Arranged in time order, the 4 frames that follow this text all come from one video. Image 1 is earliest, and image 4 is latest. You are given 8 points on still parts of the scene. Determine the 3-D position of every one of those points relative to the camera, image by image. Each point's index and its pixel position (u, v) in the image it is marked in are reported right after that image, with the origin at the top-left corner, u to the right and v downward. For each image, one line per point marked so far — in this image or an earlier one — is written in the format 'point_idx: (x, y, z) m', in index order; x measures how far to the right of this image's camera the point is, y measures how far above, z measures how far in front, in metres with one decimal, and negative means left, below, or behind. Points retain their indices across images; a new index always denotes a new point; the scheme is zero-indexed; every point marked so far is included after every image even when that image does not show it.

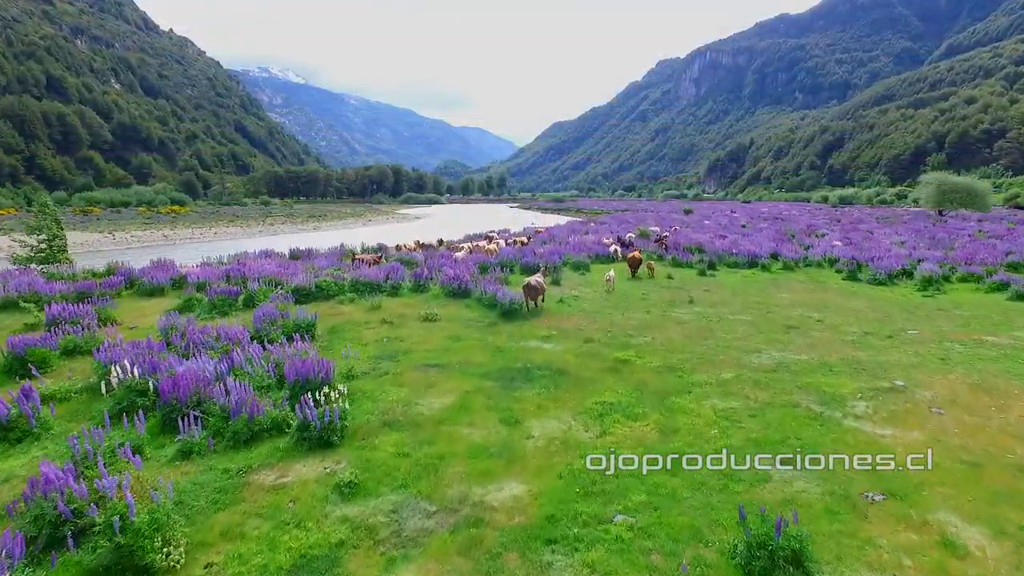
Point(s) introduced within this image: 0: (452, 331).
0: (-0.8, -0.6, +9.7) m
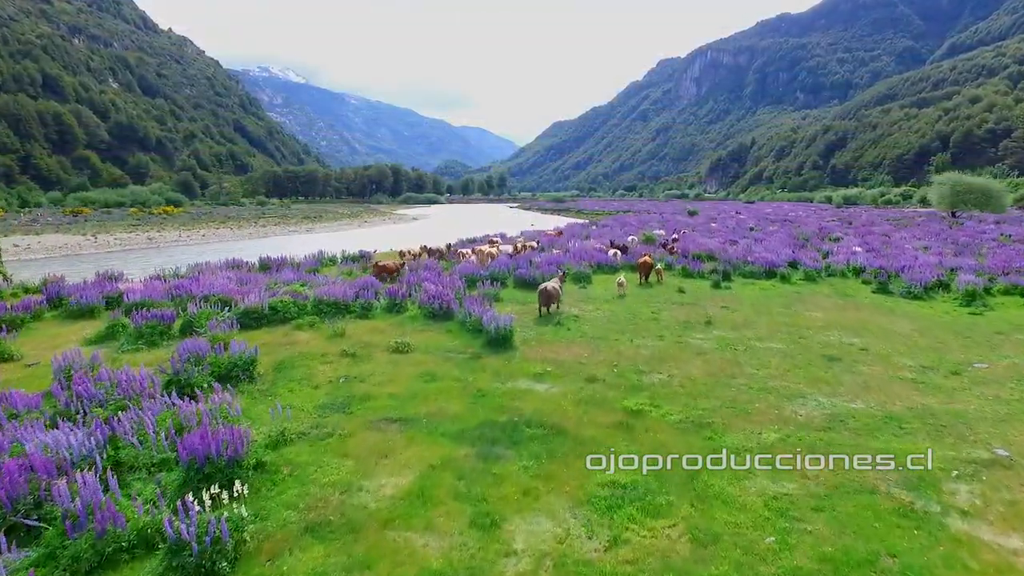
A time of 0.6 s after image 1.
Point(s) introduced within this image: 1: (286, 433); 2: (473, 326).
0: (-1.0, -0.9, +8.0) m
1: (-1.8, -1.2, +5.7) m
2: (-0.5, -0.5, +9.6) m
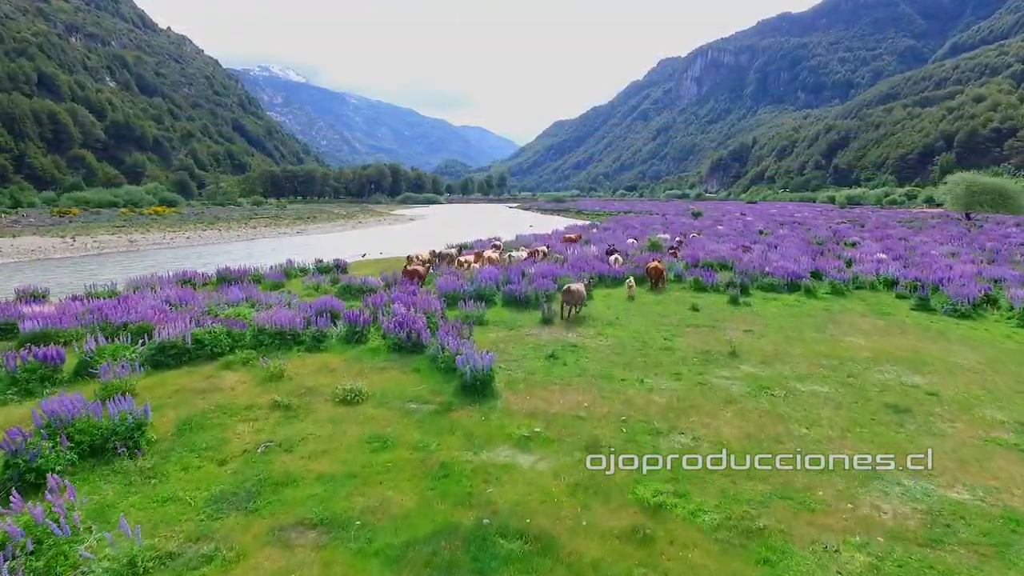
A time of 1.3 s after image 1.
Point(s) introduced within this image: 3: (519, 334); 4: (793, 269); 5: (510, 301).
0: (-1.2, -1.2, +6.2) m
1: (-2.0, -1.5, +3.9) m
2: (-0.7, -0.8, +7.8) m
3: (+0.1, -0.7, +10.0) m
4: (+6.4, +0.5, +16.5) m
5: (0.0, -0.2, +12.2) m
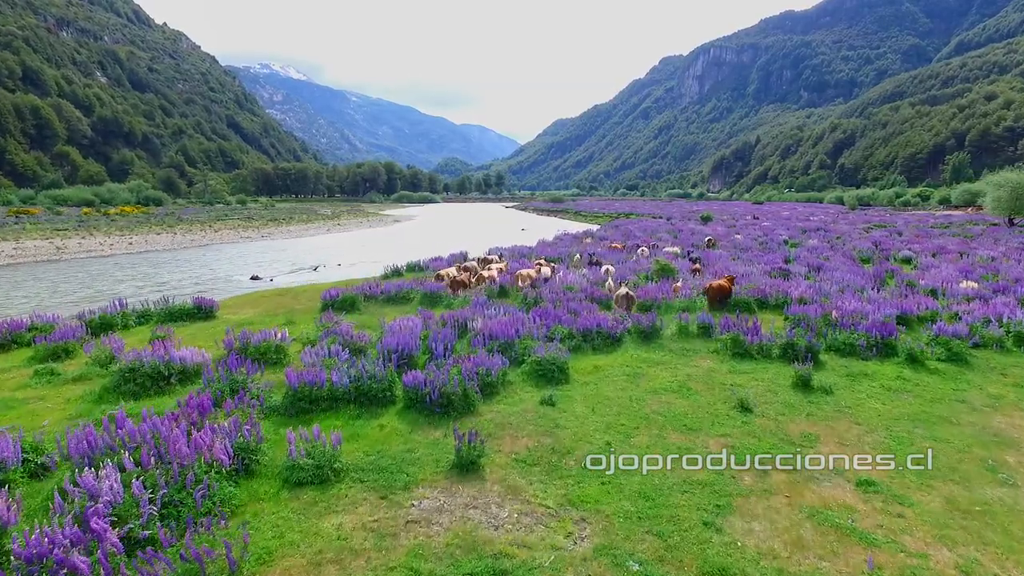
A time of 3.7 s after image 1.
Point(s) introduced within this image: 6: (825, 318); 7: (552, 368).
0: (-2.0, -2.0, +0.8) m
1: (-2.9, -2.3, -1.5) m
2: (-1.6, -1.7, +2.4) m
3: (-0.8, -1.5, +4.6) m
4: (+5.6, -0.4, +11.0) m
5: (-0.9, -1.1, +6.7) m
6: (+4.8, -0.5, +10.9) m
7: (+0.4, -0.9, +8.1) m
